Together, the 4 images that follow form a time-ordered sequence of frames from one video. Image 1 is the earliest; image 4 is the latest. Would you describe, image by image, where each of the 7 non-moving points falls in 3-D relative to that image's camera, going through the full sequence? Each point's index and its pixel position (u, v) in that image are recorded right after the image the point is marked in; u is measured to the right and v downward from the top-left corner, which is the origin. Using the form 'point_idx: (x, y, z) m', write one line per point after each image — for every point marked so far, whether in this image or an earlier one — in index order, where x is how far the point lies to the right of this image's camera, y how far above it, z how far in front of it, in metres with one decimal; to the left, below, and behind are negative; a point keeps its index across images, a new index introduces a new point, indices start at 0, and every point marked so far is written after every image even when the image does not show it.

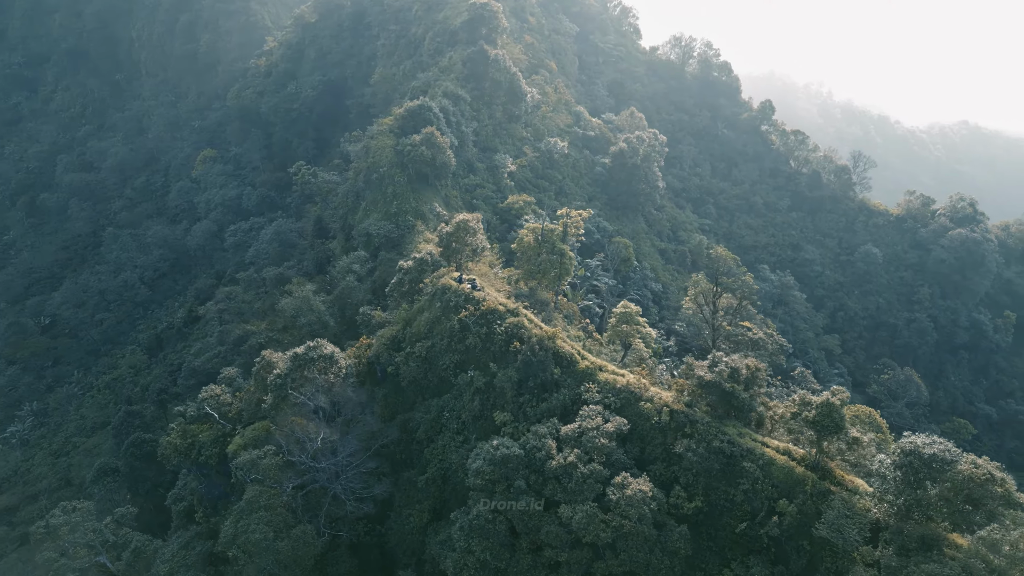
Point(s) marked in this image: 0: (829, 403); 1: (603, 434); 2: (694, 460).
0: (+7.5, -2.7, +17.5) m
1: (+2.4, -3.8, +19.3) m
2: (+4.6, -4.4, +18.6) m
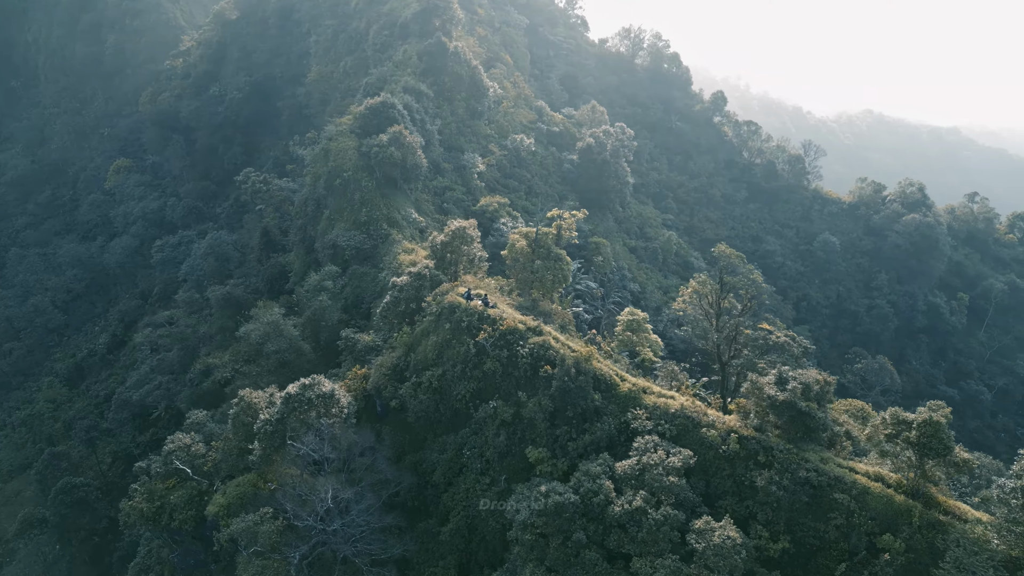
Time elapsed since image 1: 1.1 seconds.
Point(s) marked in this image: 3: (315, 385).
0: (+8.8, -2.8, +15.4) m
1: (+3.6, -4.1, +16.8) m
2: (+5.9, -4.6, +16.3) m
3: (-5.2, -2.5, +19.5) m
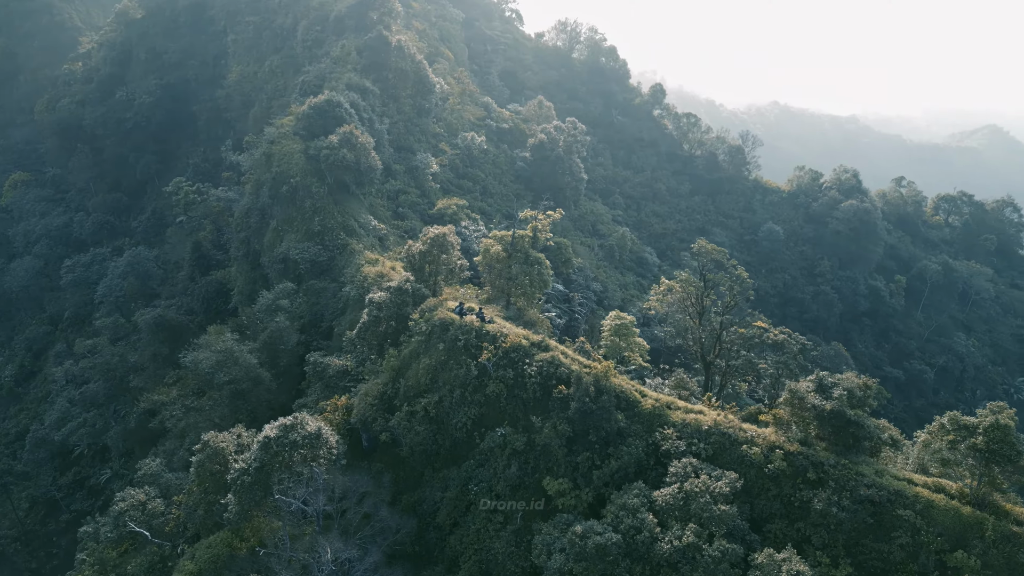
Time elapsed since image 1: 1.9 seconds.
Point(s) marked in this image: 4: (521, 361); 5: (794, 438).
0: (+9.5, -2.6, +14.3) m
1: (+4.2, -4.3, +15.1) m
2: (+6.5, -4.6, +14.8) m
3: (-4.9, -3.1, +16.9) m
4: (+0.2, -1.8, +18.5) m
5: (+6.2, -3.3, +16.1) m
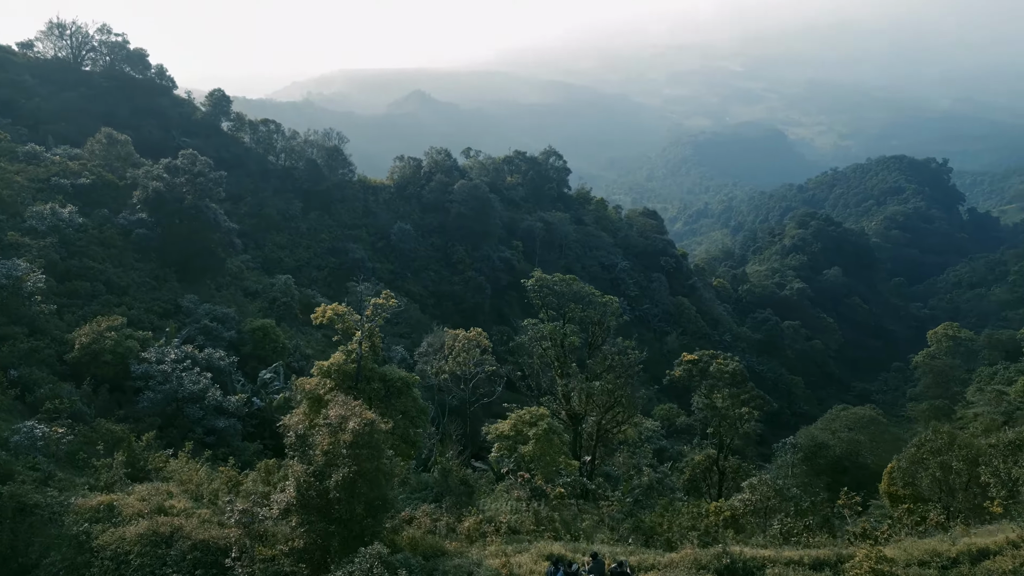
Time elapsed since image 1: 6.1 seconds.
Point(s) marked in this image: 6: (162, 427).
0: (+12.5, -1.9, +11.7) m
1: (+8.6, -5.1, +9.4) m
2: (+10.6, -4.7, +10.6) m
3: (+0.4, -6.9, +5.3) m
4: (+2.9, -4.3, +9.5) m
5: (+9.2, -3.7, +11.3) m
6: (-9.4, -3.7, +19.8) m
